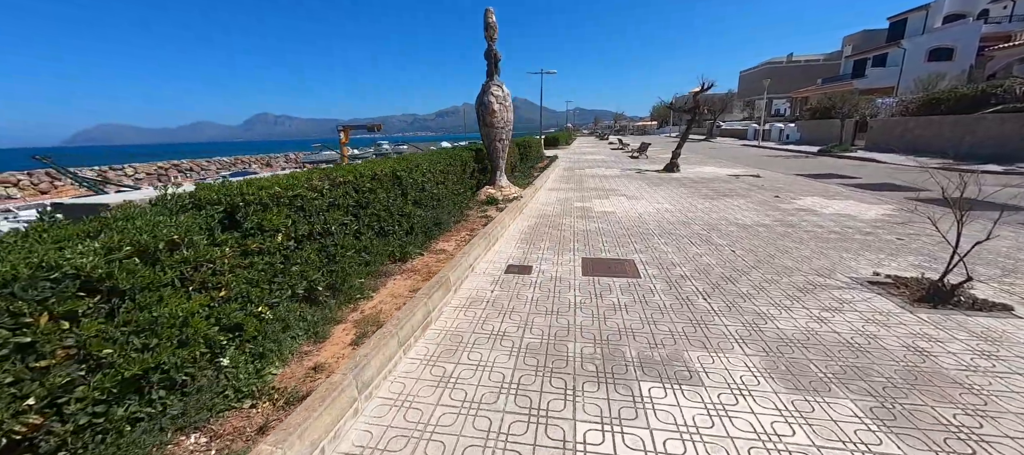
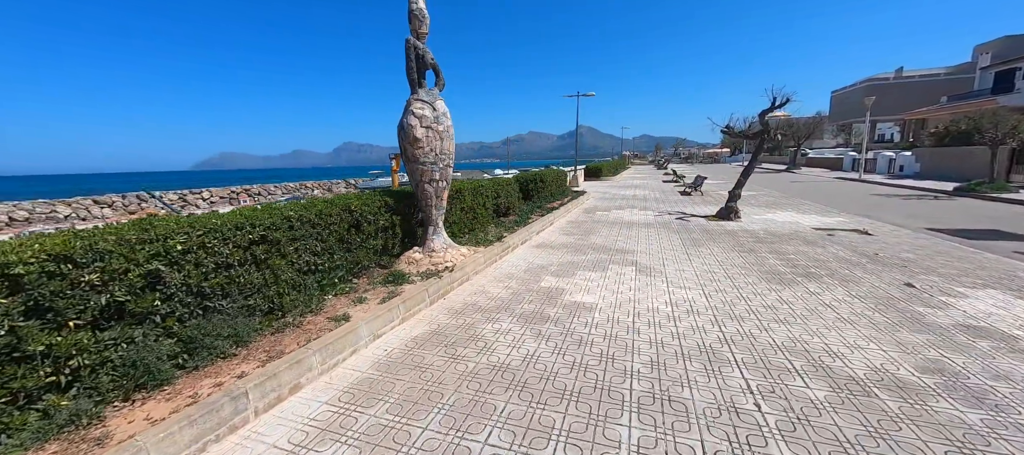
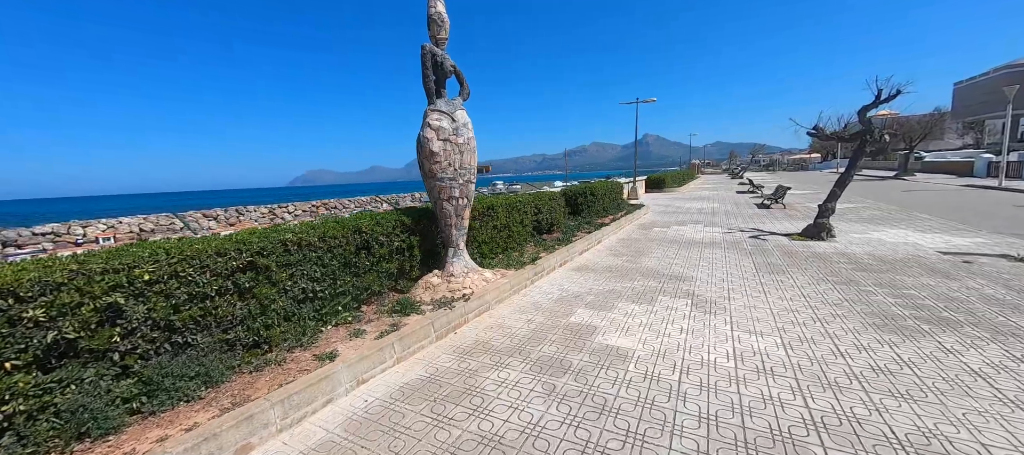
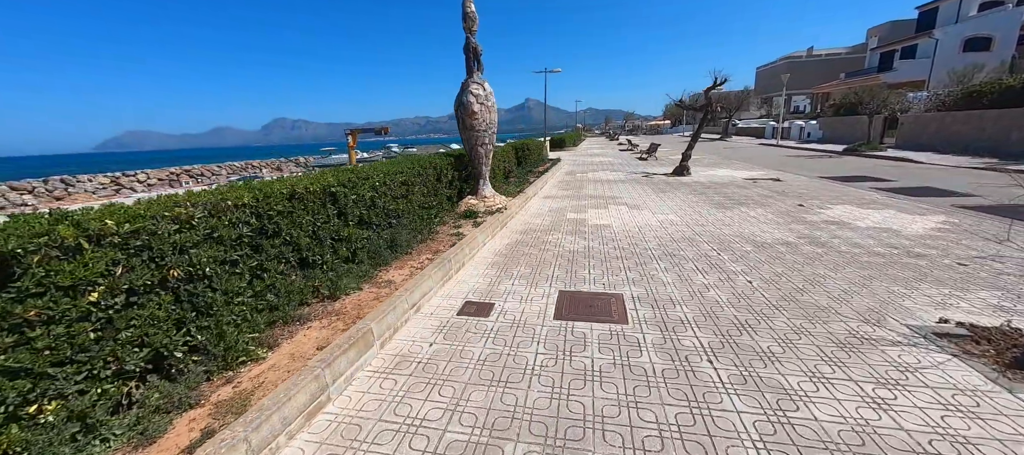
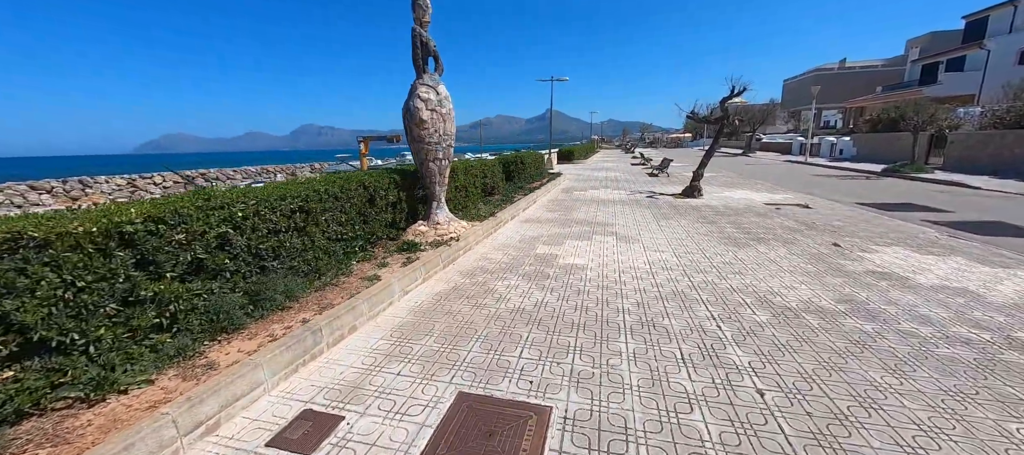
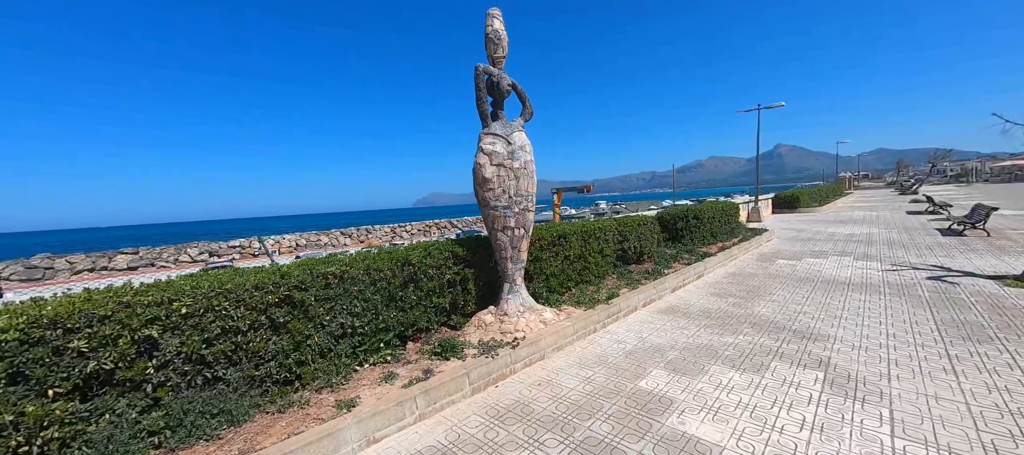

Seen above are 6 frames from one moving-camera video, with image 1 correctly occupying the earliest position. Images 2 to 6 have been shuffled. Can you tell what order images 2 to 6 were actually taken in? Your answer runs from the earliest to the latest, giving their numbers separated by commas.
4, 5, 2, 3, 6
